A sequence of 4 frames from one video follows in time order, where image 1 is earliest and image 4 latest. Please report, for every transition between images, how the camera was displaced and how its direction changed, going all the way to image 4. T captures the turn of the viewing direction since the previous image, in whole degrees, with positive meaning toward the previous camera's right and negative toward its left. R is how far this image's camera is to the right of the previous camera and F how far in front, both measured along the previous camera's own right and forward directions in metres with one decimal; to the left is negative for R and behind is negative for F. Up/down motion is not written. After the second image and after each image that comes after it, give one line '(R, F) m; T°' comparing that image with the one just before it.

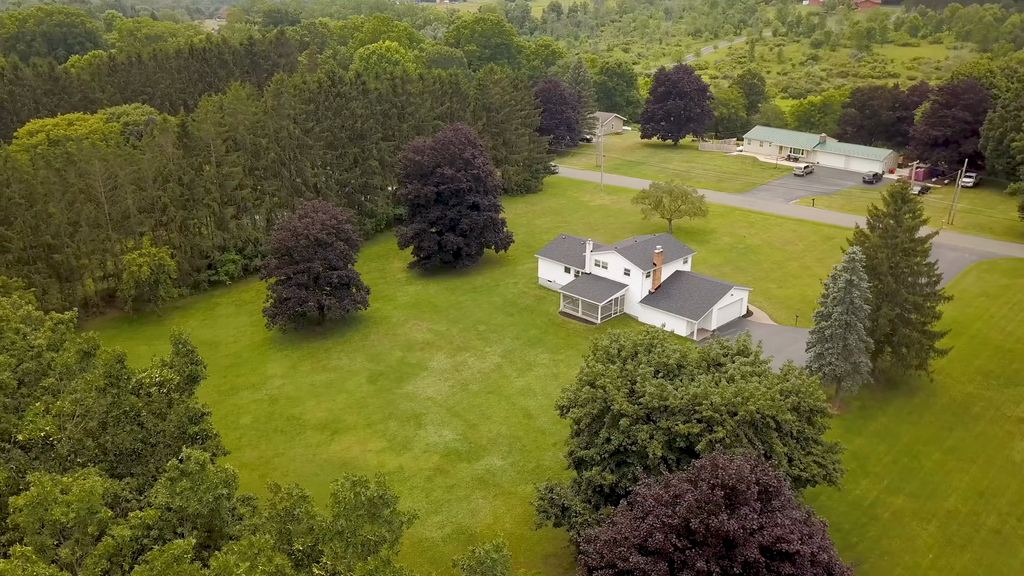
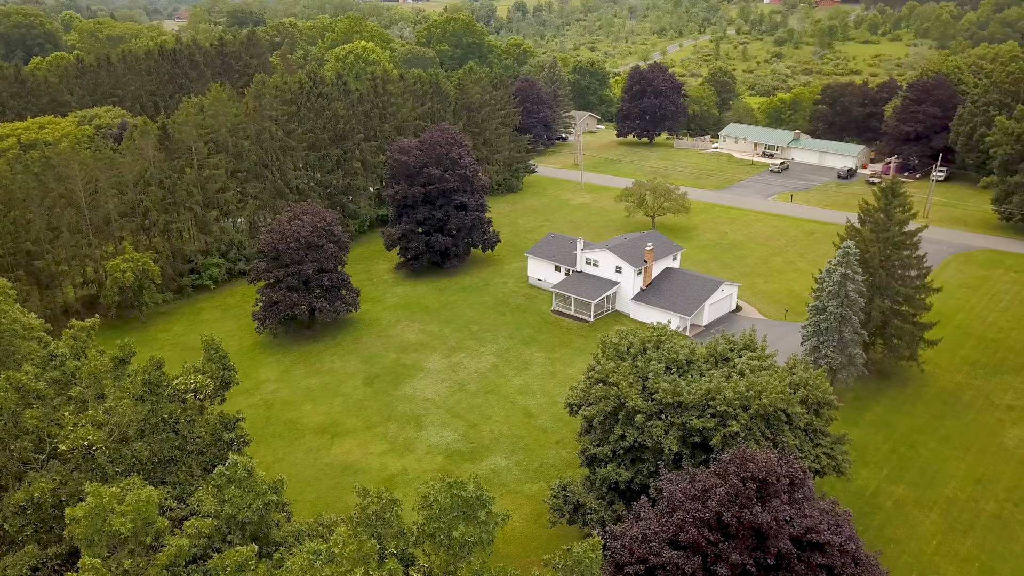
(-0.9, 0.0) m; +2°
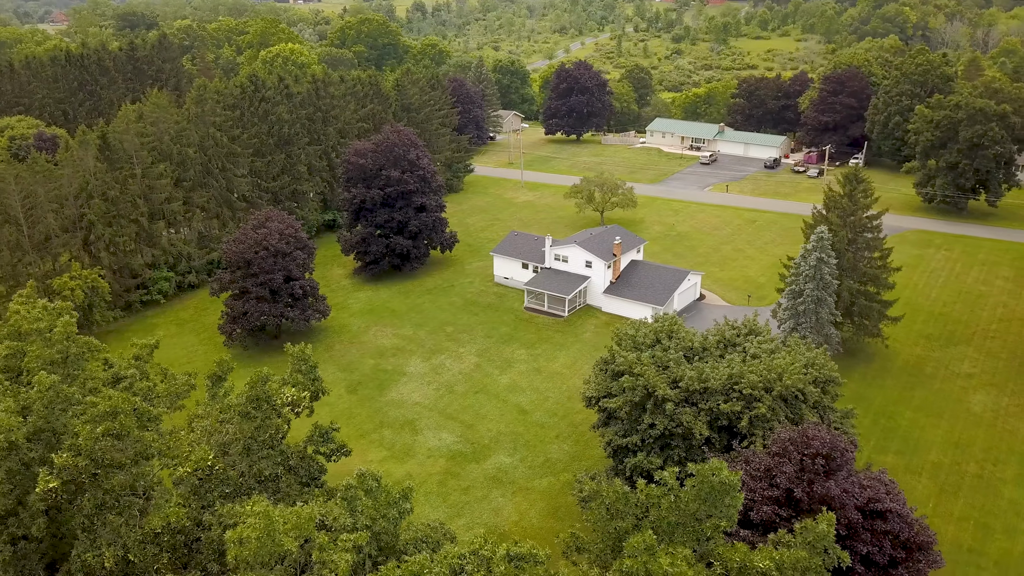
(-2.4, 0.0) m; +6°
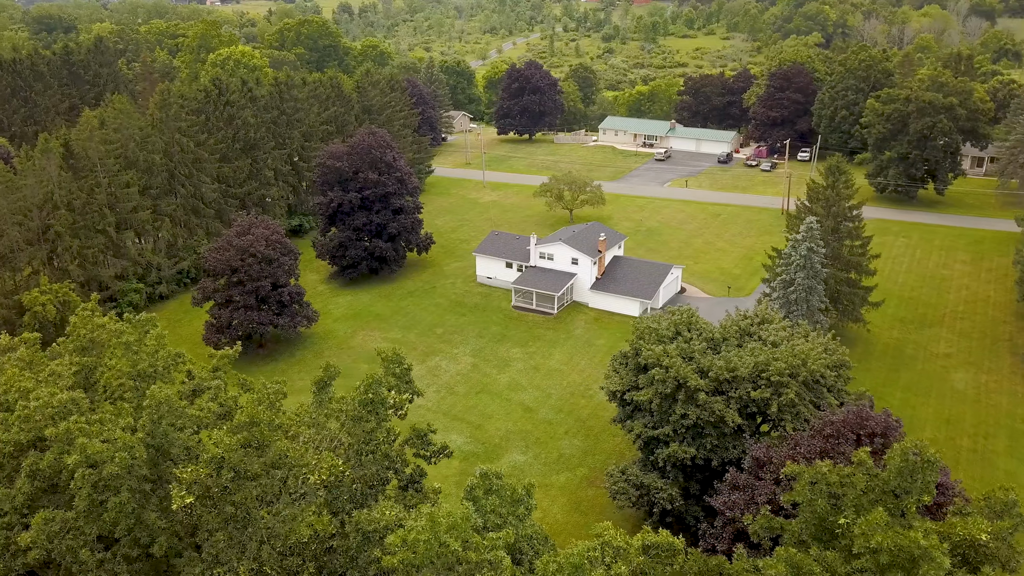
(-2.1, -0.1) m; +4°
